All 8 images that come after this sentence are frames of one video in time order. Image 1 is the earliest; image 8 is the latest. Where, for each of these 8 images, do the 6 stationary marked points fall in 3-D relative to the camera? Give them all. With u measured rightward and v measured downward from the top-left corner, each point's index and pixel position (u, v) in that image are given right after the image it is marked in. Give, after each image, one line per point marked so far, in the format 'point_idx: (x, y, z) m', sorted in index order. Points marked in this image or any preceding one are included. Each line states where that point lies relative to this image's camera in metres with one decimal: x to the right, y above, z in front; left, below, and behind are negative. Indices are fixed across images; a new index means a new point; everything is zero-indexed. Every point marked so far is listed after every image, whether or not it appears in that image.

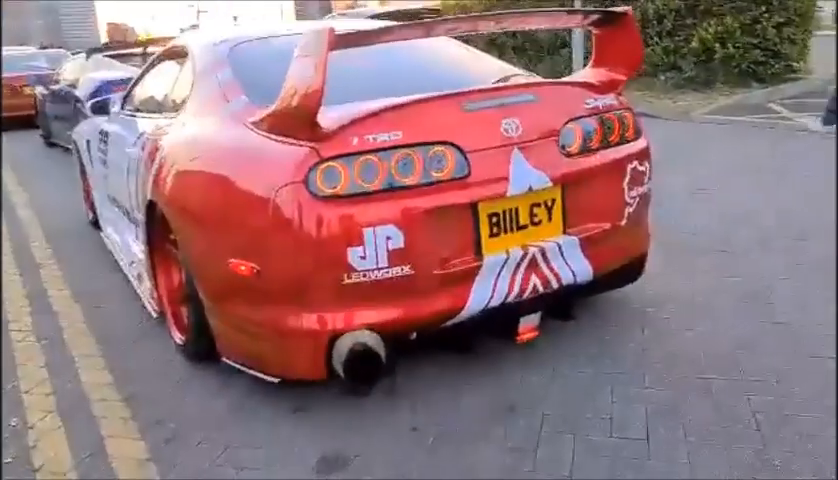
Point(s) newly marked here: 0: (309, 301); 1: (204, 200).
0: (-0.4, -0.3, +2.8) m
1: (-1.0, +0.2, +3.1) m
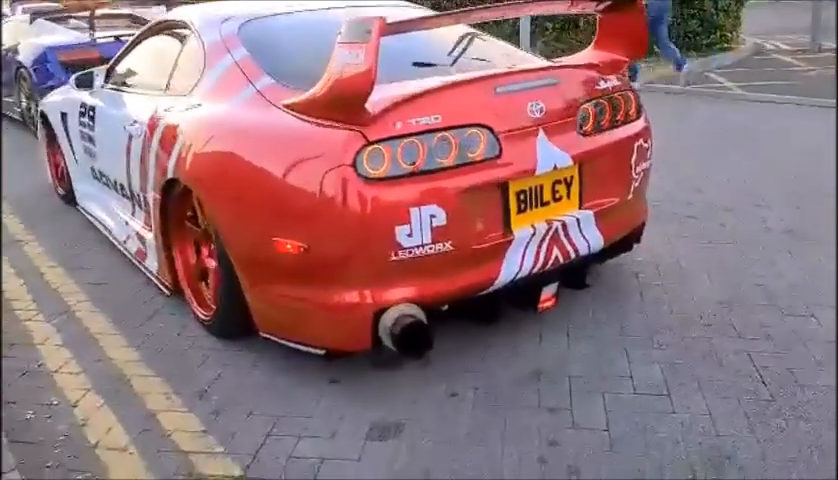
0: (-0.3, -0.2, +3.0) m
1: (-0.9, +0.3, +3.2) m
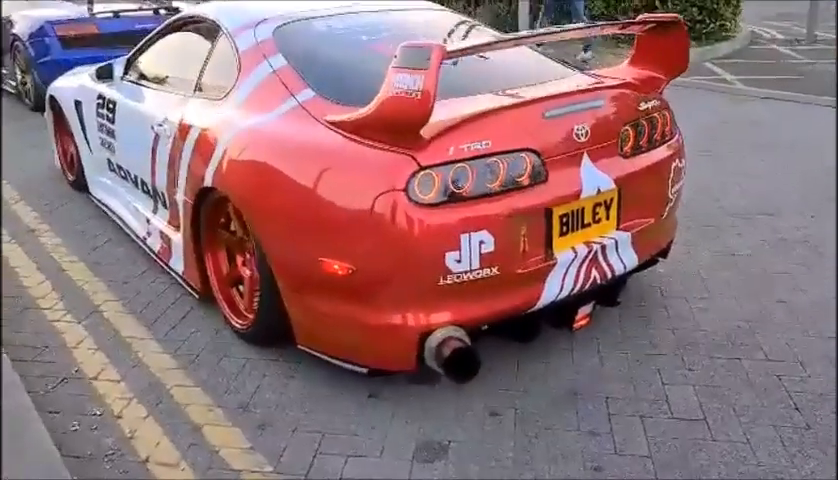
0: (0.0, -0.3, +3.0) m
1: (-0.6, +0.2, +3.2) m
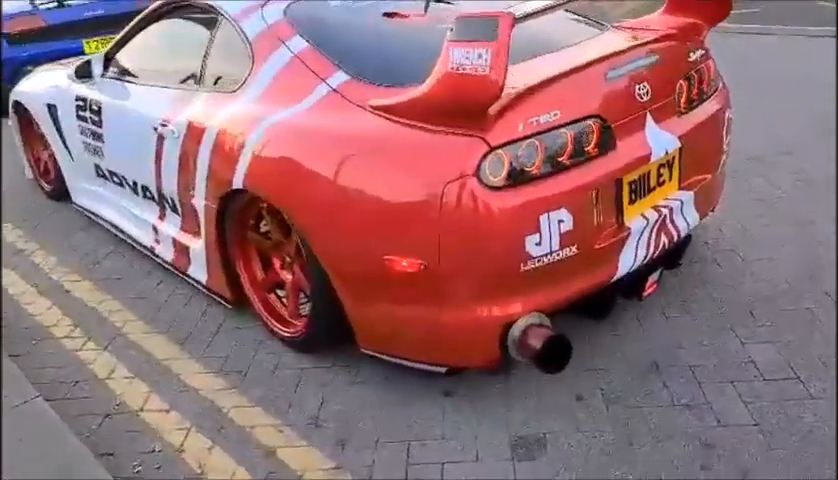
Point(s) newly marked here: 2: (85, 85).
0: (+0.3, -0.2, +2.8) m
1: (-0.4, +0.2, +2.9) m
2: (-2.5, +1.2, +4.9) m
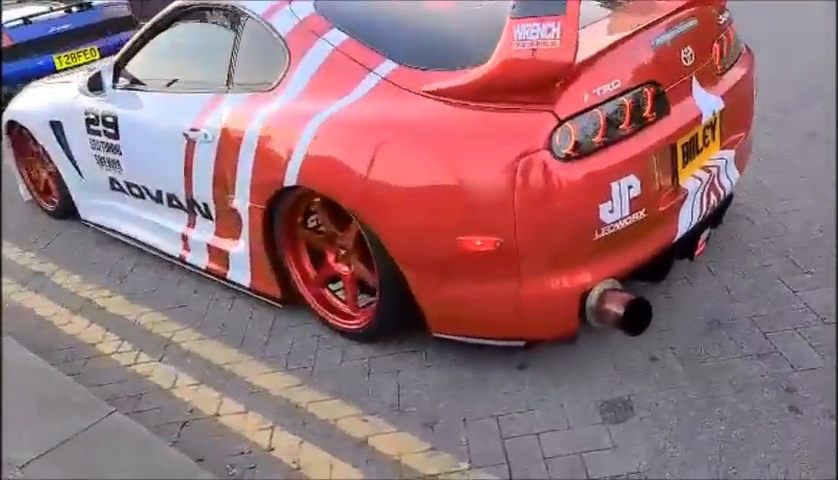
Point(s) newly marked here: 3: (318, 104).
0: (+0.6, -0.1, +2.9) m
1: (-0.1, +0.3, +3.0) m
2: (-2.4, +1.0, +4.8) m
3: (-0.5, +0.7, +3.3) m
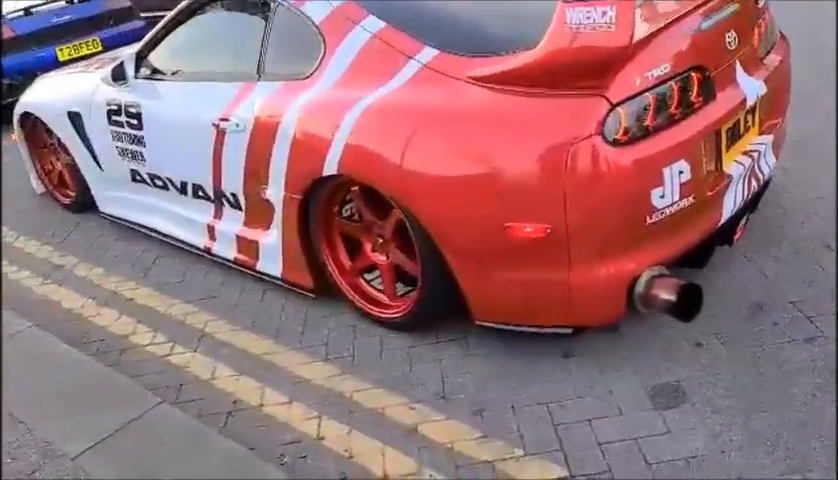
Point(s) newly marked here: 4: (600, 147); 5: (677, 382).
0: (+0.8, 0.0, +2.9) m
1: (+0.1, +0.3, +2.9) m
2: (-2.2, +1.1, +4.7) m
3: (-0.3, +0.7, +3.3) m
4: (+0.7, +0.4, +2.7) m
5: (+1.1, -0.6, +2.9) m
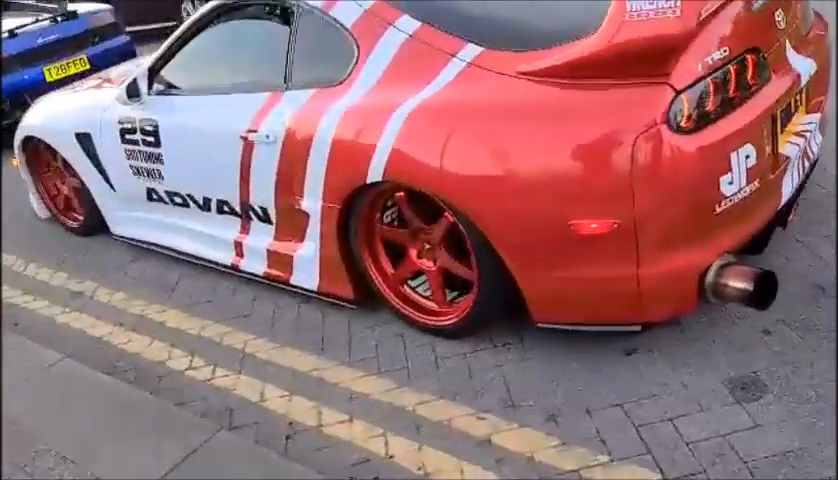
0: (+1.1, 0.0, +2.8) m
1: (+0.4, +0.3, +2.8) m
2: (-2.0, +0.9, +4.6) m
3: (-0.1, +0.7, +3.2) m
4: (+1.0, +0.4, +2.7) m
5: (+1.4, -0.6, +2.8) m
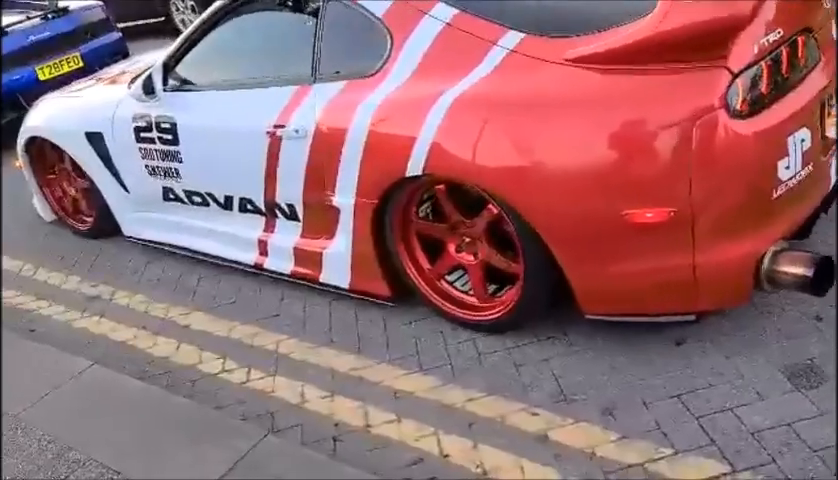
0: (+1.3, 0.0, +2.7) m
1: (+0.6, +0.4, +2.8) m
2: (-1.9, +0.9, +4.5) m
3: (+0.1, +0.7, +3.1) m
4: (+1.2, +0.5, +2.6) m
5: (+1.7, -0.5, +2.8) m
